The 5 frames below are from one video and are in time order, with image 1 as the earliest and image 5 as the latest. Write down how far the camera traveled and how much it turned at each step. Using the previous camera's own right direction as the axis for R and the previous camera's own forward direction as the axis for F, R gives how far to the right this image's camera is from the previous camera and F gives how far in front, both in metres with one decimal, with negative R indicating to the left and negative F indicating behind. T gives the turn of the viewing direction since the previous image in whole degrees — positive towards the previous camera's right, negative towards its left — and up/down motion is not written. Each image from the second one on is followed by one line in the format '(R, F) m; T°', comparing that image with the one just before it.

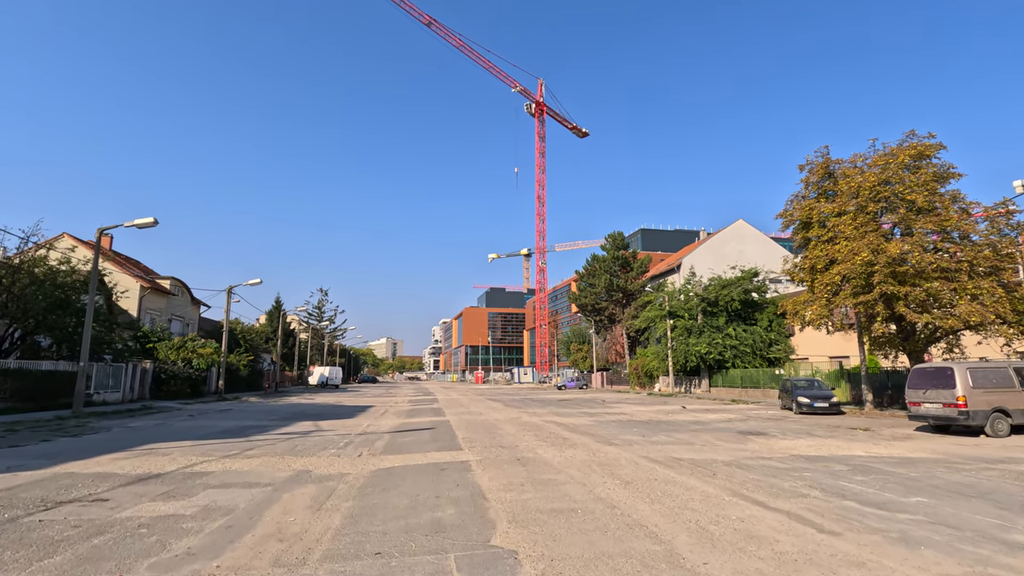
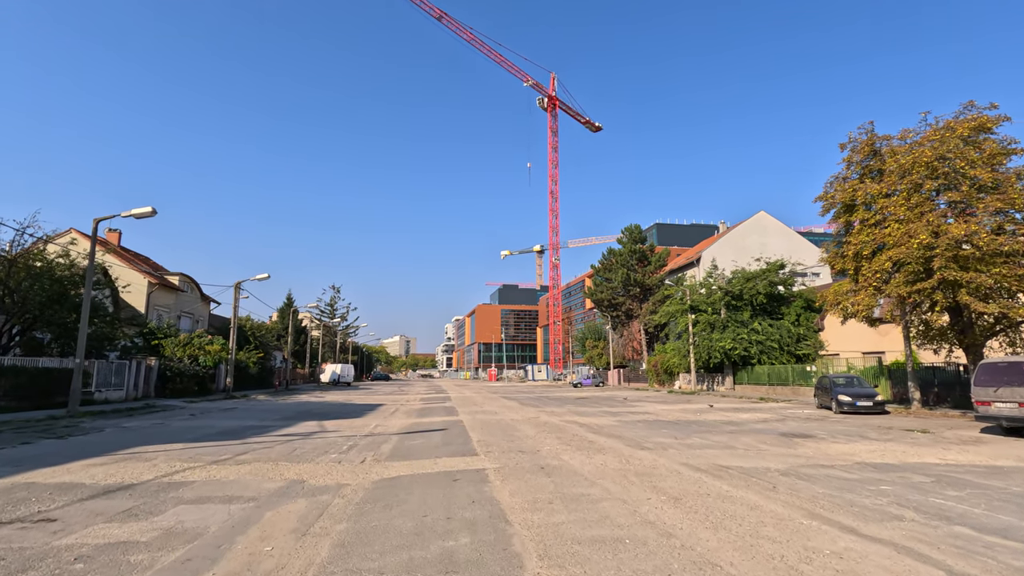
(-0.2, +1.4) m; -1°
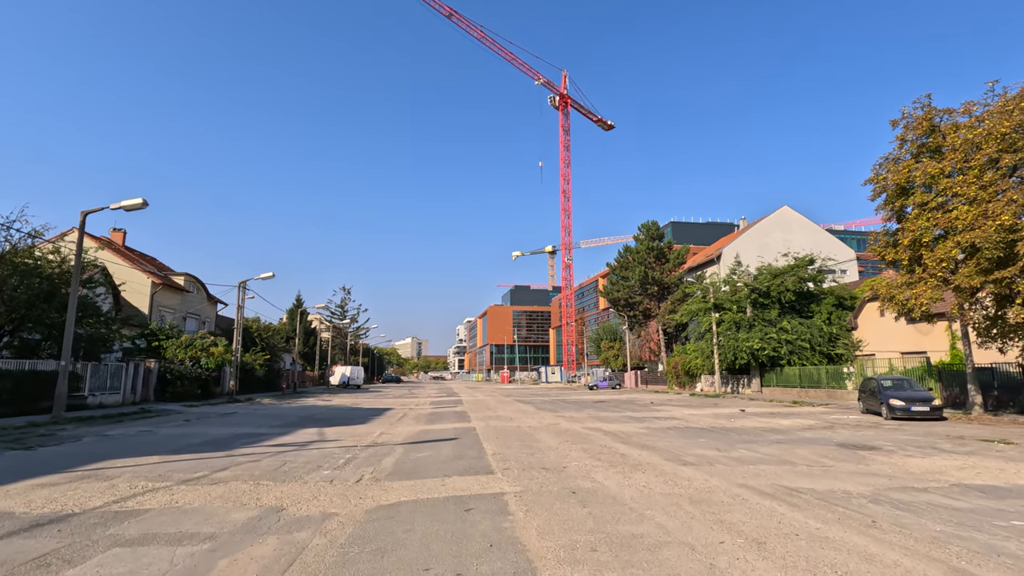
(-0.2, +1.7) m; -1°
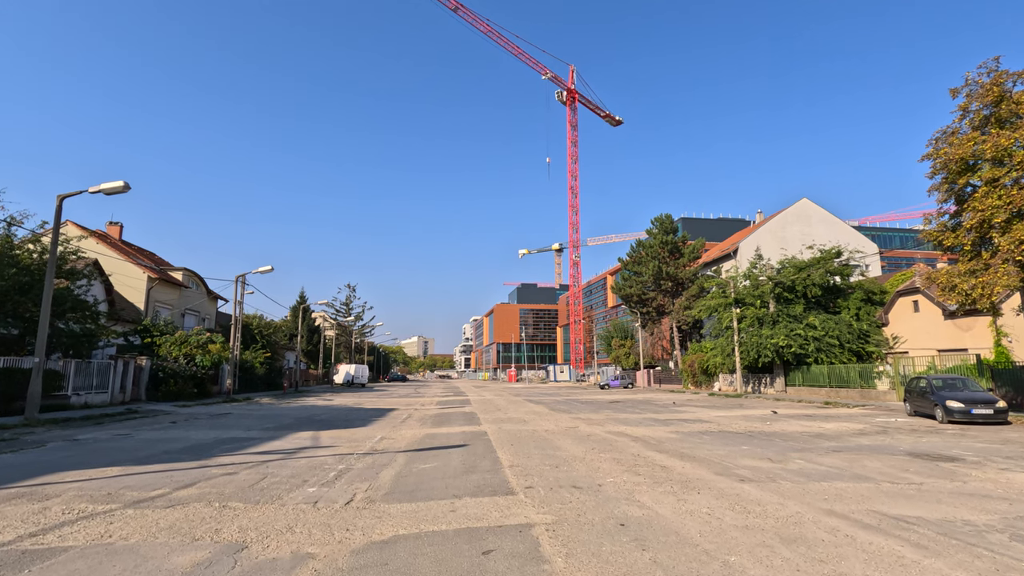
(-0.3, +1.7) m; -1°
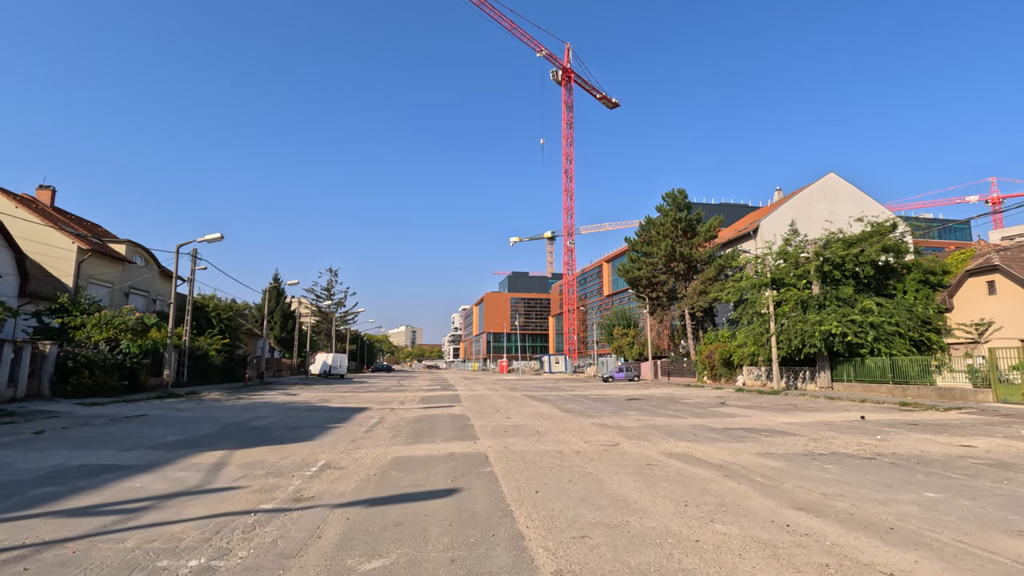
(-0.5, +5.4) m; +1°
